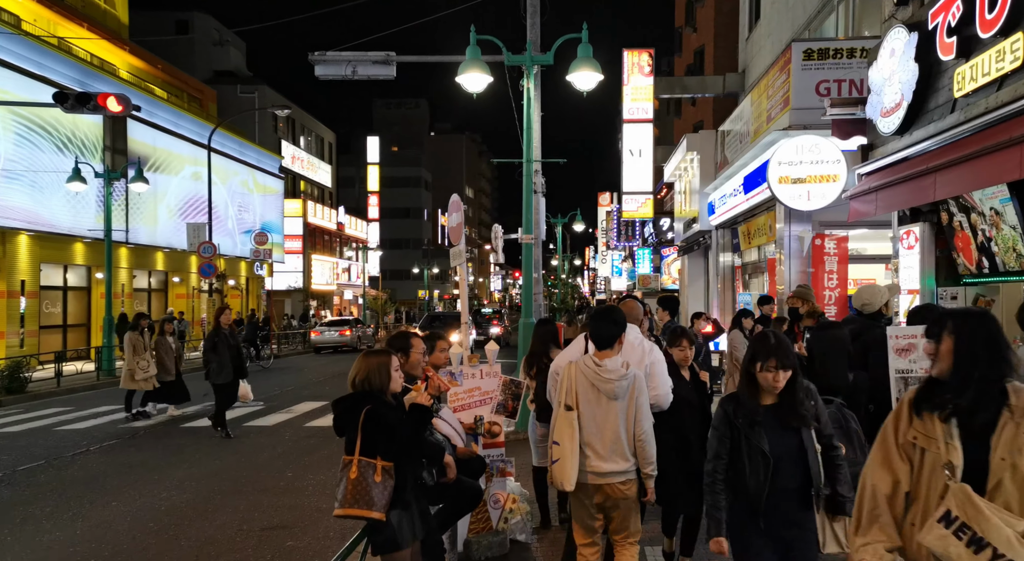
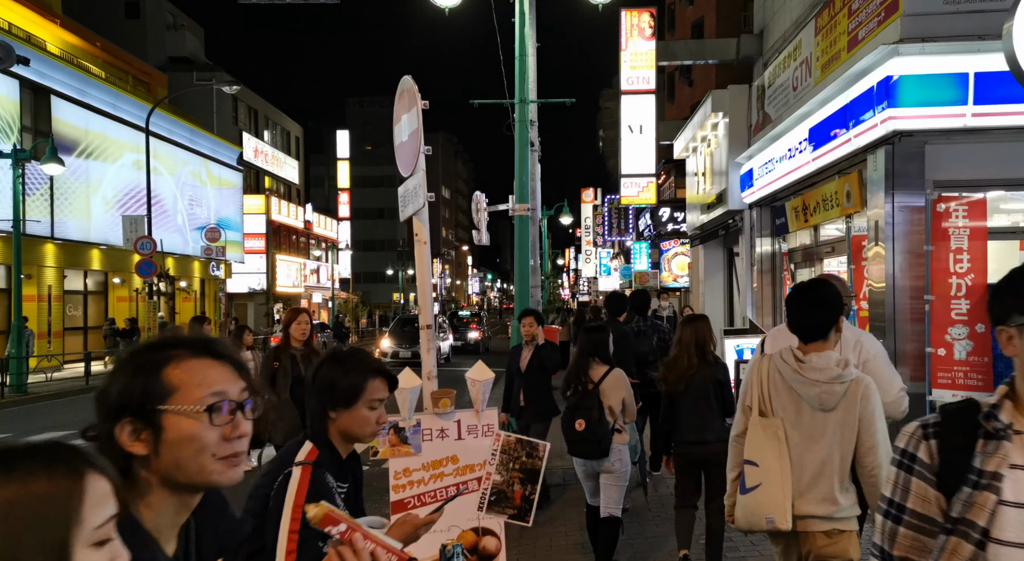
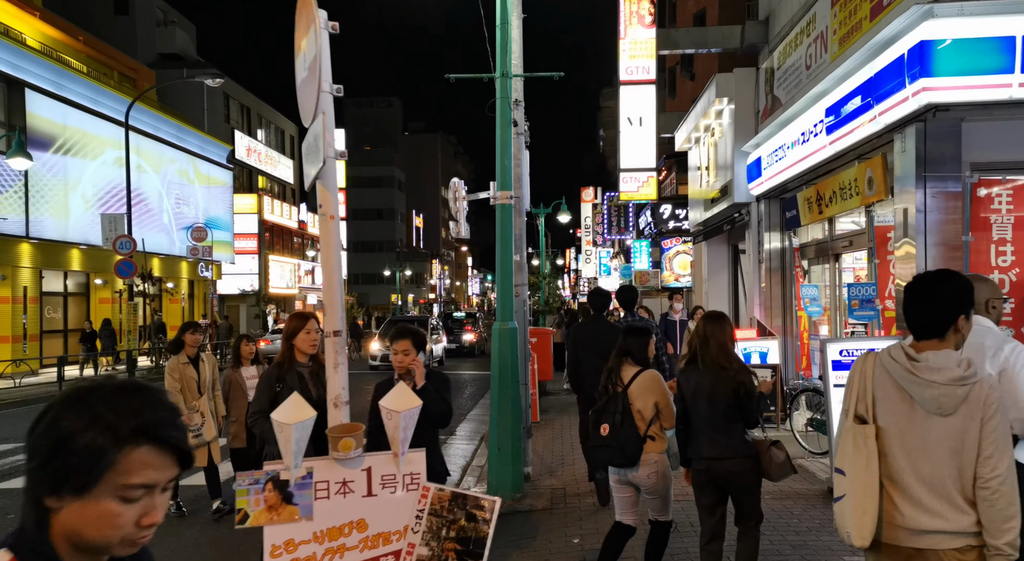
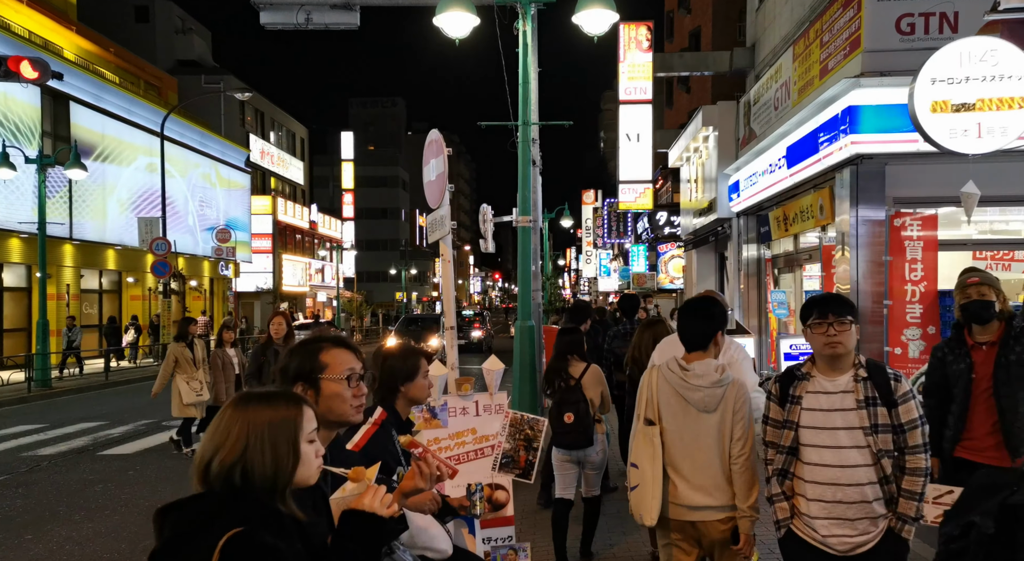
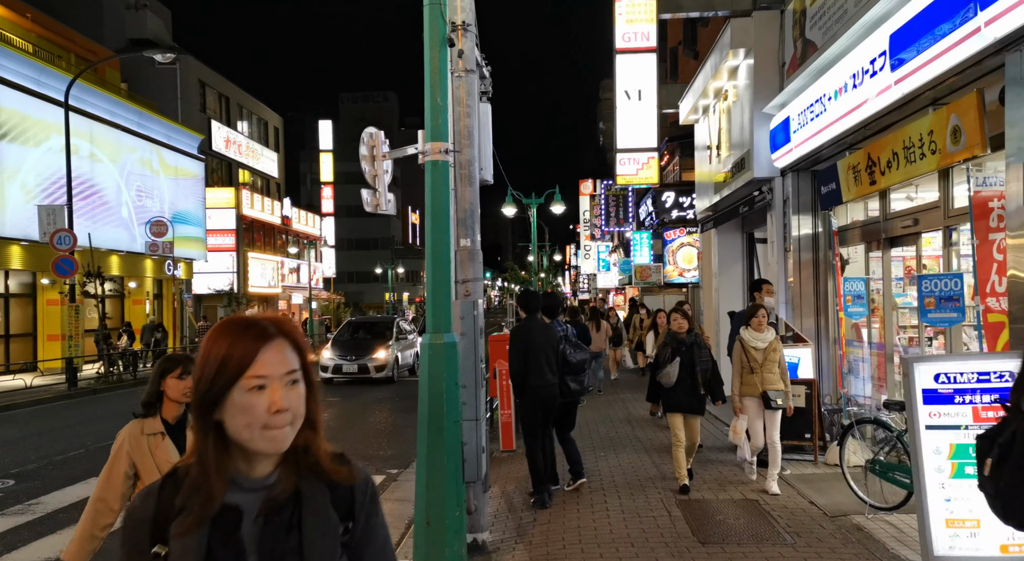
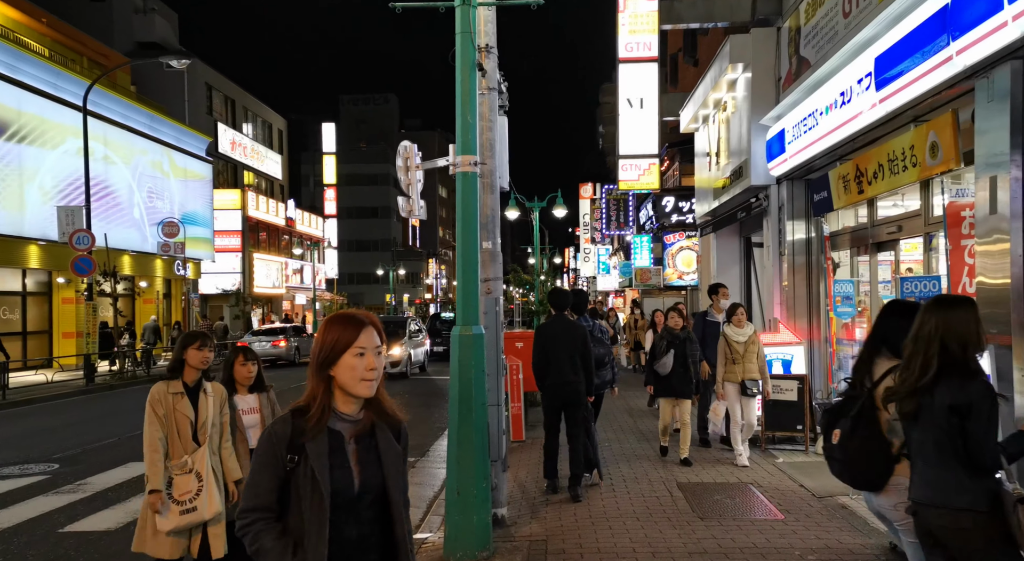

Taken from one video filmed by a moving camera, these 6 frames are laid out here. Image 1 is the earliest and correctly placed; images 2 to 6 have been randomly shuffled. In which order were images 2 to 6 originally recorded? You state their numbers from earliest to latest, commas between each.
4, 2, 3, 6, 5
